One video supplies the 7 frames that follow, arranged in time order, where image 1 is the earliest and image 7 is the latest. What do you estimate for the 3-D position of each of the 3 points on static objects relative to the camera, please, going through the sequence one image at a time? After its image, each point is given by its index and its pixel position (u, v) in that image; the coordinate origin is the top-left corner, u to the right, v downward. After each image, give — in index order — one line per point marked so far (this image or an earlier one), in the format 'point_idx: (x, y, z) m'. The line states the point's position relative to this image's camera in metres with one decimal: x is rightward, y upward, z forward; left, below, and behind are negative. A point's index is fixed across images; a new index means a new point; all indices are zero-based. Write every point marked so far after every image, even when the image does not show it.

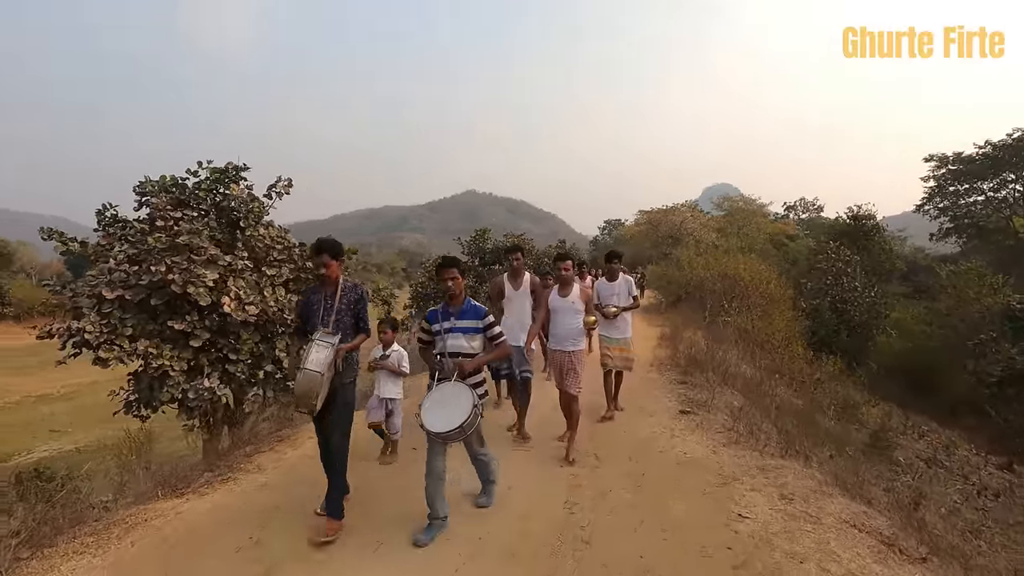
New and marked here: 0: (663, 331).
0: (+3.5, -1.0, +13.4) m
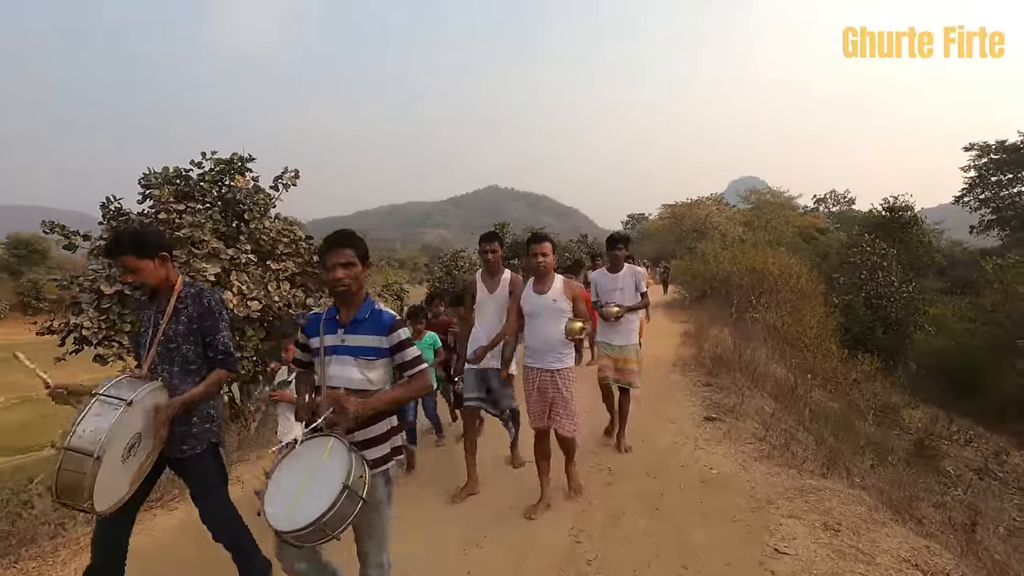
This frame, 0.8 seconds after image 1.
0: (+3.9, -0.9, +12.8) m
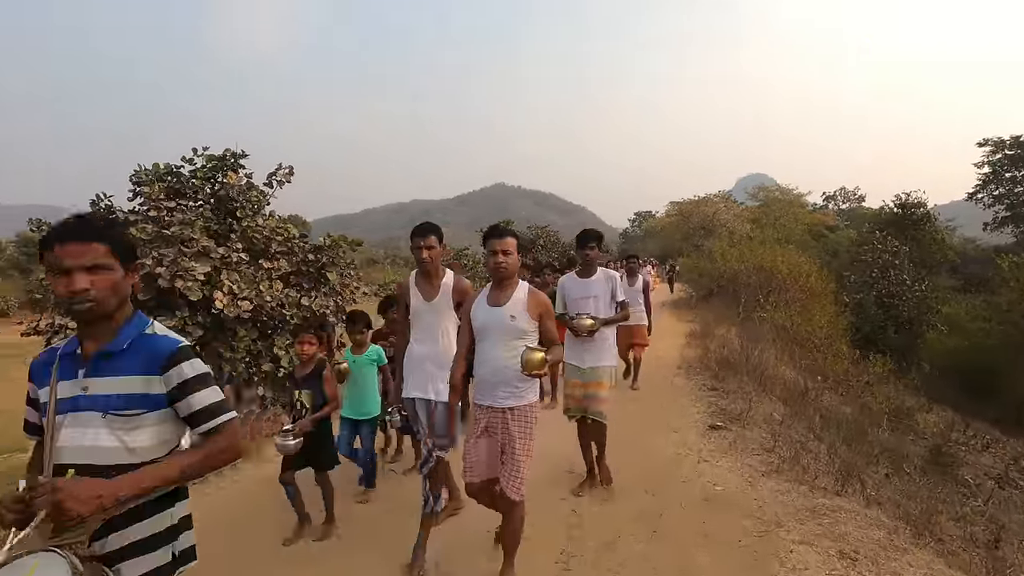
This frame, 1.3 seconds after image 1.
0: (+3.9, -0.9, +12.4) m
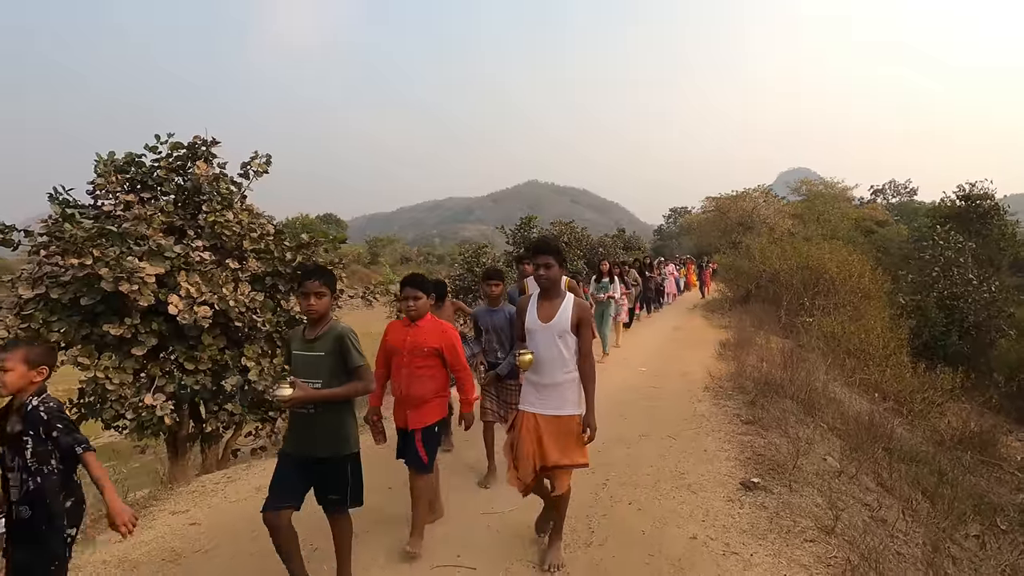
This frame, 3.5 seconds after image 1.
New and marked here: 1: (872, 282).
0: (+4.1, -0.9, +10.9) m
1: (+8.7, +0.1, +13.8) m
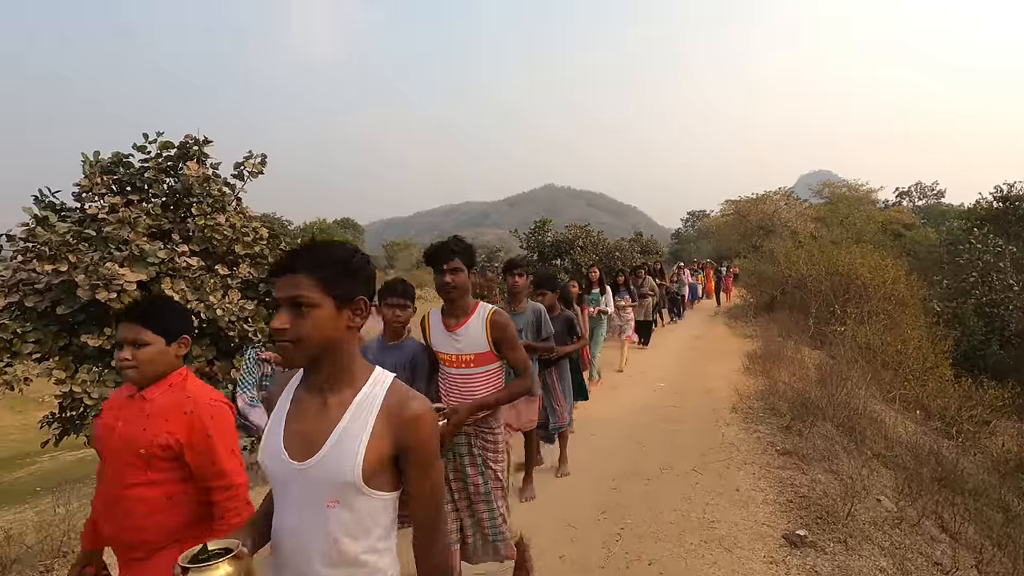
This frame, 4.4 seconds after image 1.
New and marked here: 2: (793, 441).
0: (+4.3, -1.1, +10.2) m
1: (+9.0, 0.0, +13.0) m
2: (+2.5, -1.3, +5.0) m
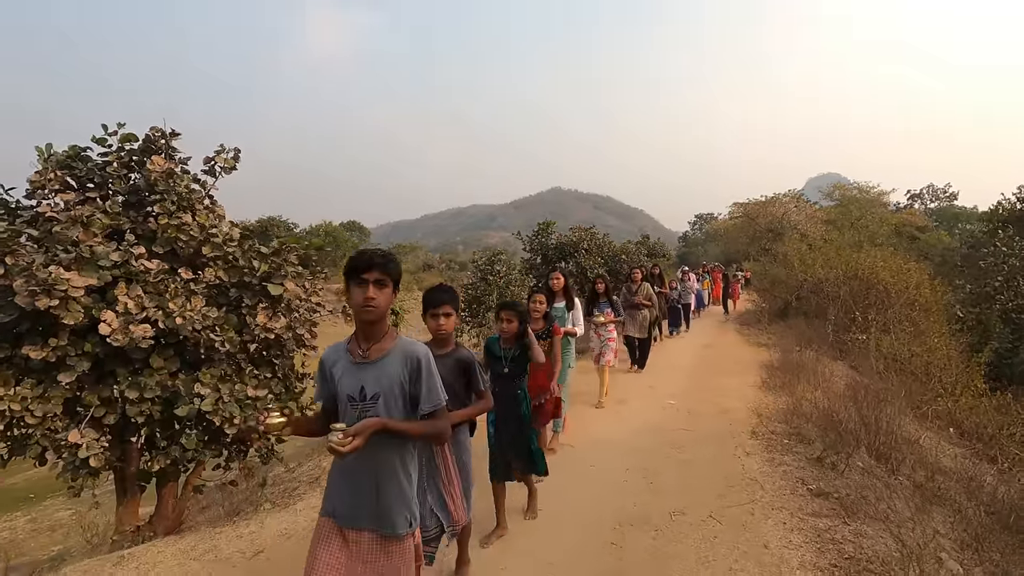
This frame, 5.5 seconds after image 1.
0: (+4.2, -1.2, +9.4) m
1: (+9.0, -0.1, +12.1) m
2: (+2.3, -1.4, +4.2) m
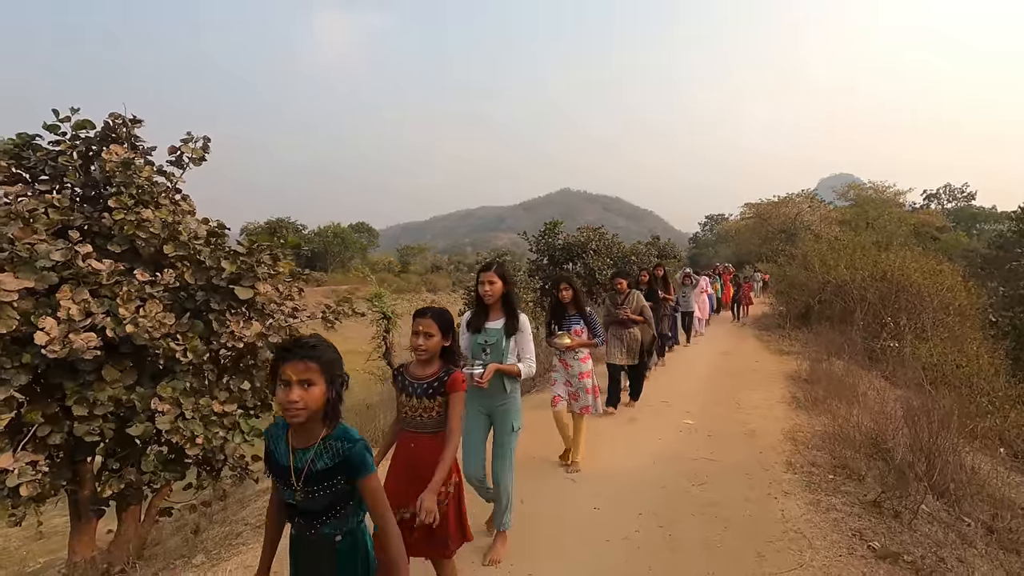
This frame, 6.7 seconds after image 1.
0: (+4.2, -1.2, +8.5) m
1: (+9.0, -0.2, +11.2) m
2: (+2.3, -1.4, +3.4) m
